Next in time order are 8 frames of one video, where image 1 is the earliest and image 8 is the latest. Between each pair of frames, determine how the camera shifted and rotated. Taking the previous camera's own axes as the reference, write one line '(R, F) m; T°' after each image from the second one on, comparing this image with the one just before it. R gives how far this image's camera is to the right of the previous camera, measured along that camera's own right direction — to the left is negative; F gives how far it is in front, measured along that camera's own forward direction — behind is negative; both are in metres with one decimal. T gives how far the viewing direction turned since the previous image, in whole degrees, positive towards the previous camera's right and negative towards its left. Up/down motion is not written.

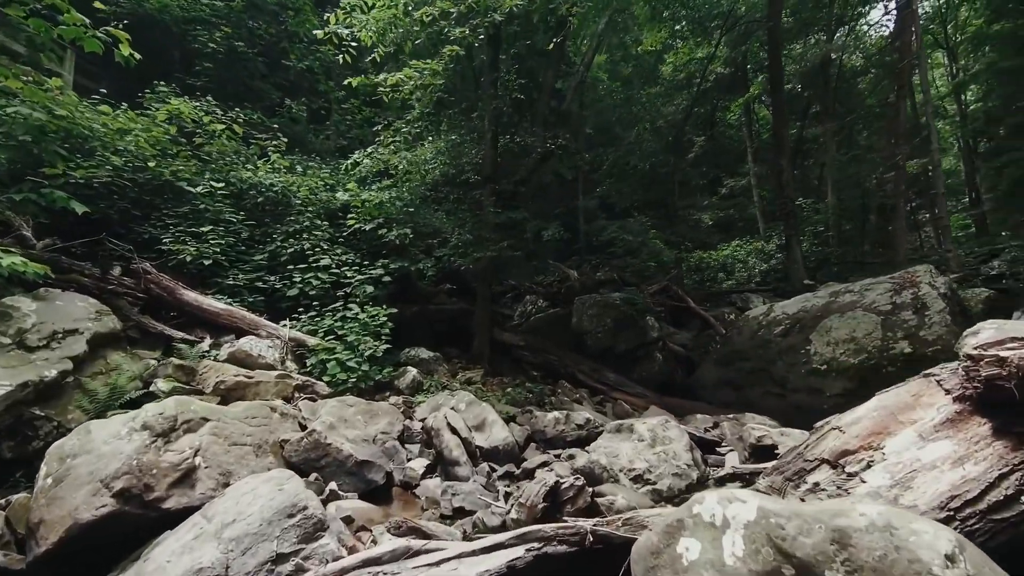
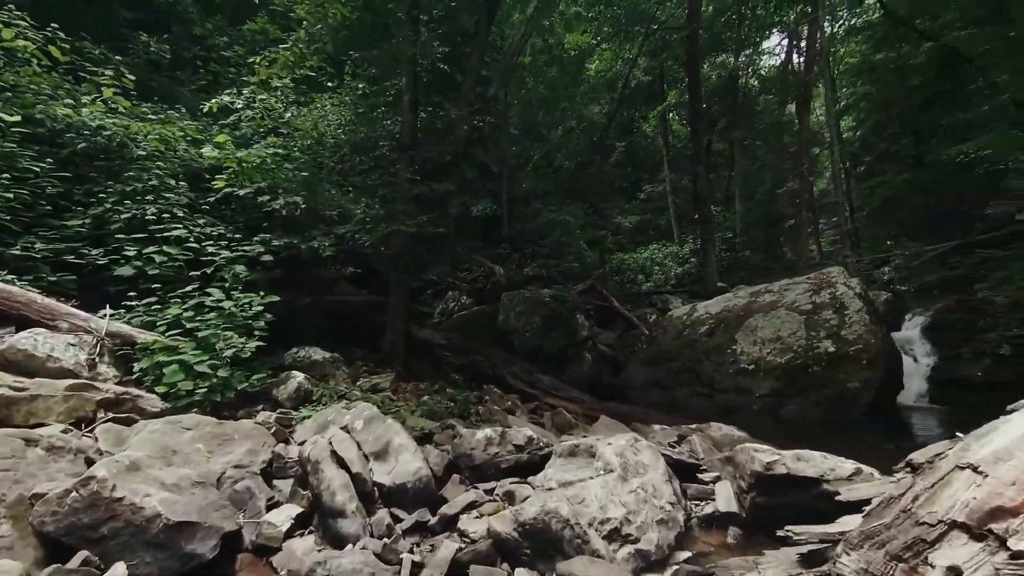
(0.0, +1.0) m; +10°
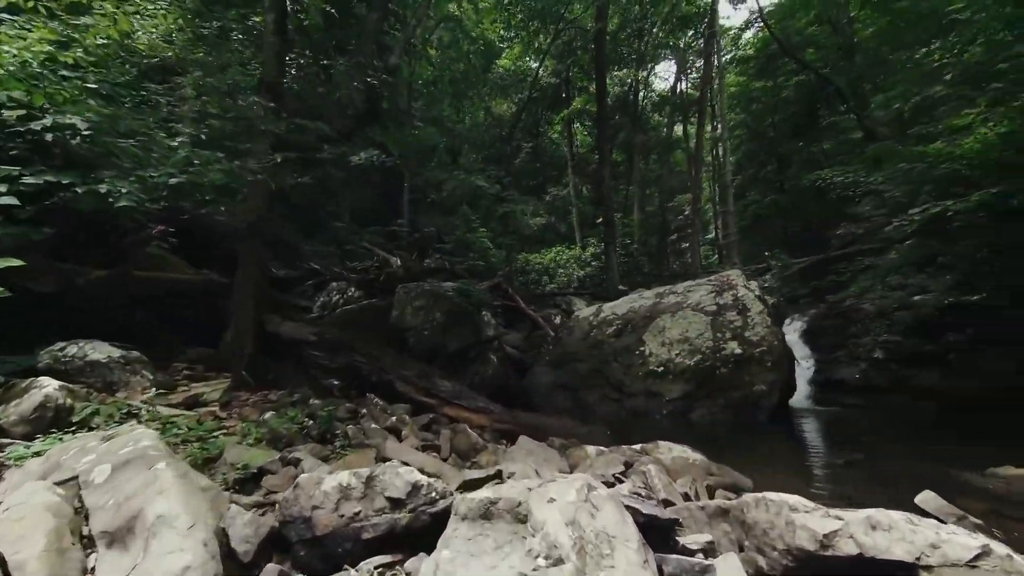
(+0.1, +1.1) m; +12°
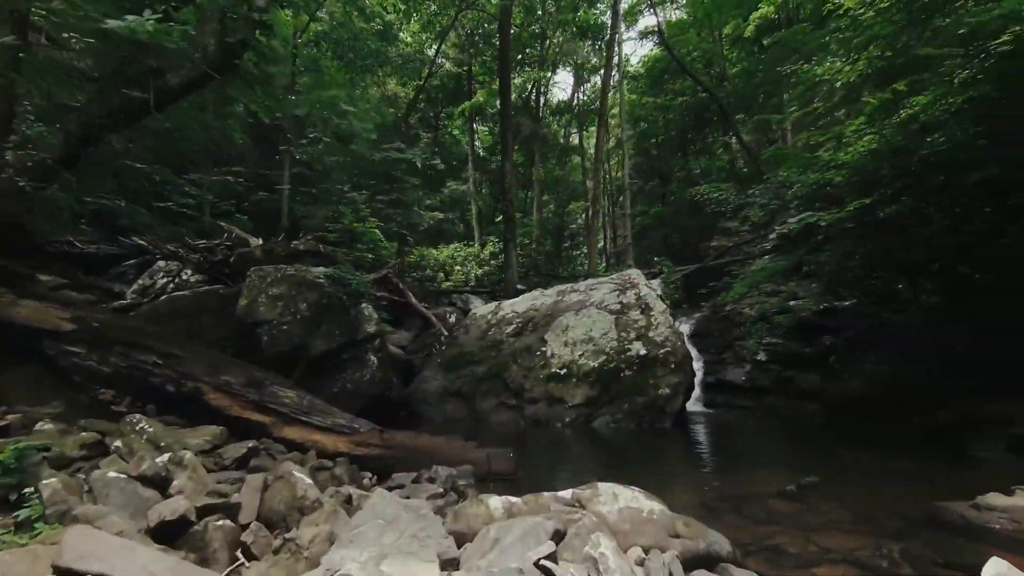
(+0.1, +1.1) m; +13°
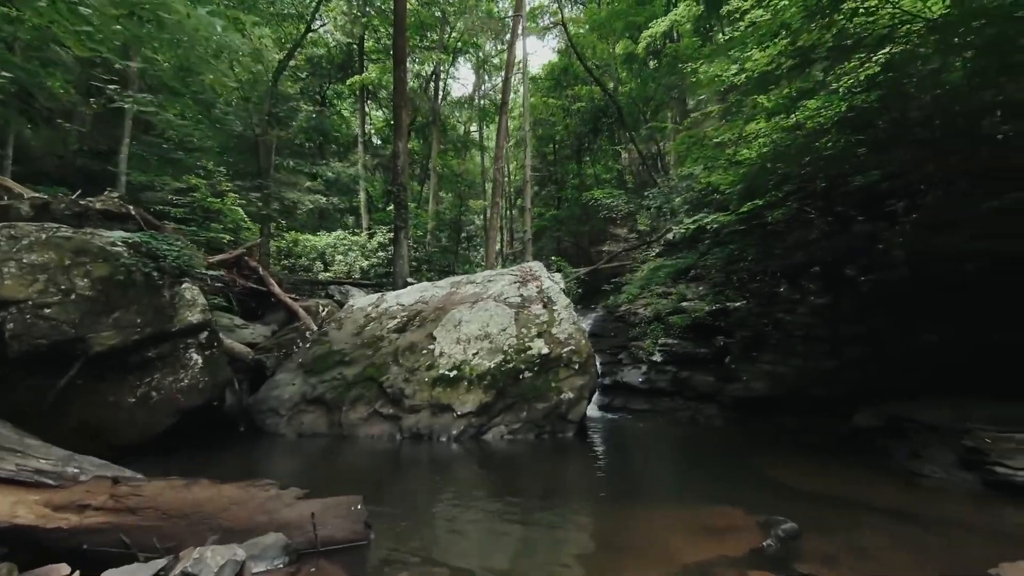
(+0.2, +1.1) m; +13°
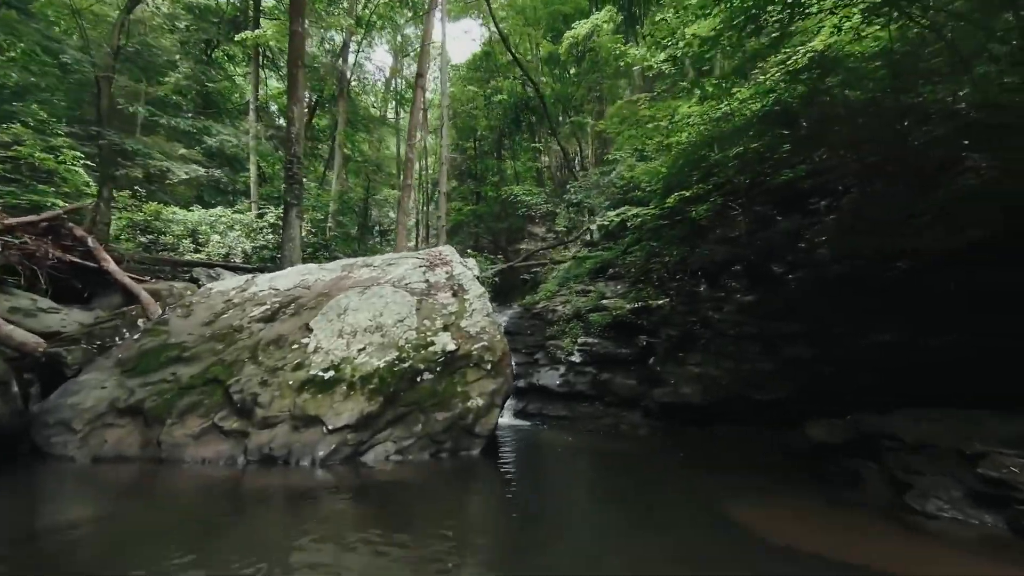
(+0.2, +1.1) m; +10°
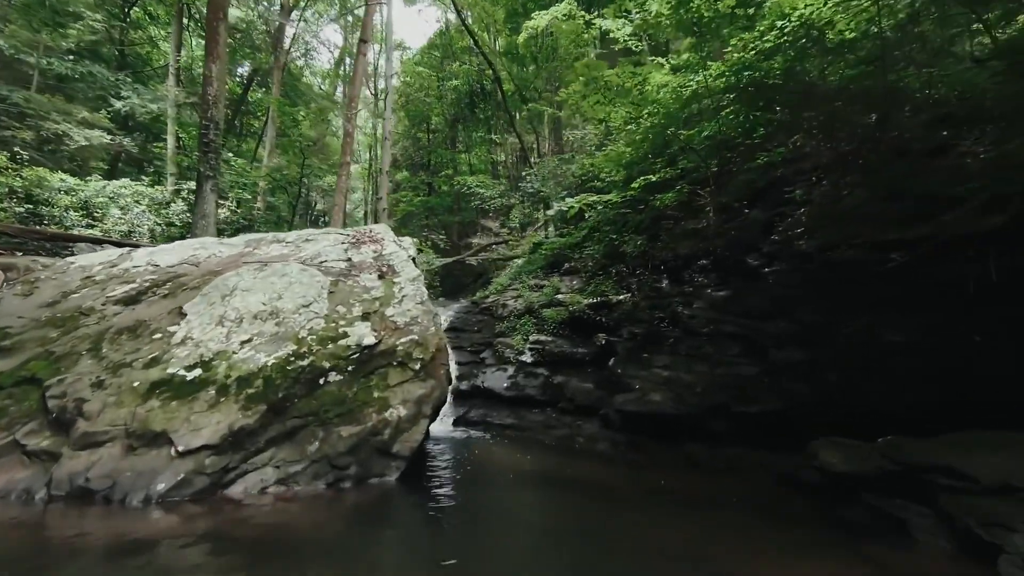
(+0.1, +0.9) m; +6°
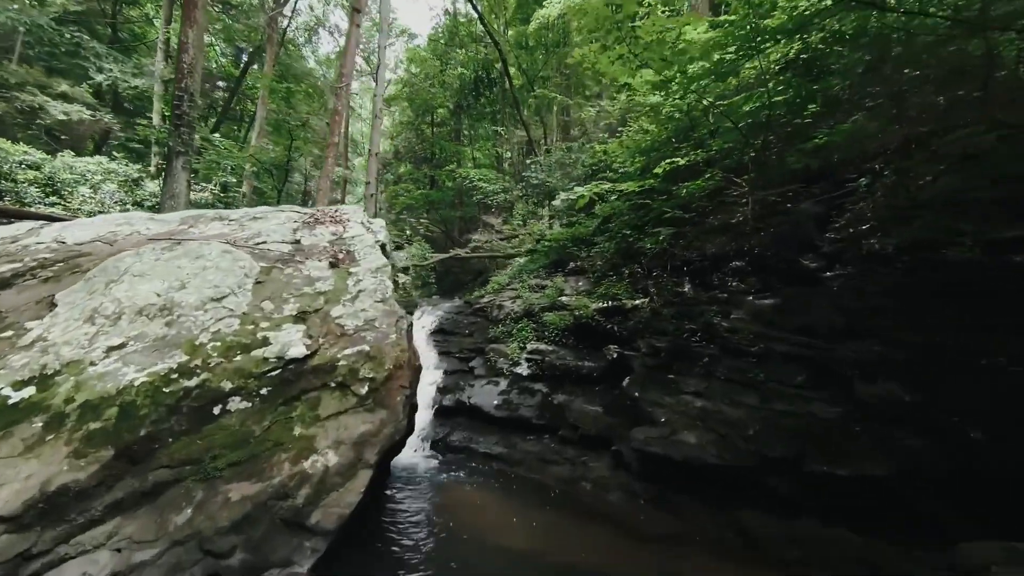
(+0.1, +1.0) m; 0°
